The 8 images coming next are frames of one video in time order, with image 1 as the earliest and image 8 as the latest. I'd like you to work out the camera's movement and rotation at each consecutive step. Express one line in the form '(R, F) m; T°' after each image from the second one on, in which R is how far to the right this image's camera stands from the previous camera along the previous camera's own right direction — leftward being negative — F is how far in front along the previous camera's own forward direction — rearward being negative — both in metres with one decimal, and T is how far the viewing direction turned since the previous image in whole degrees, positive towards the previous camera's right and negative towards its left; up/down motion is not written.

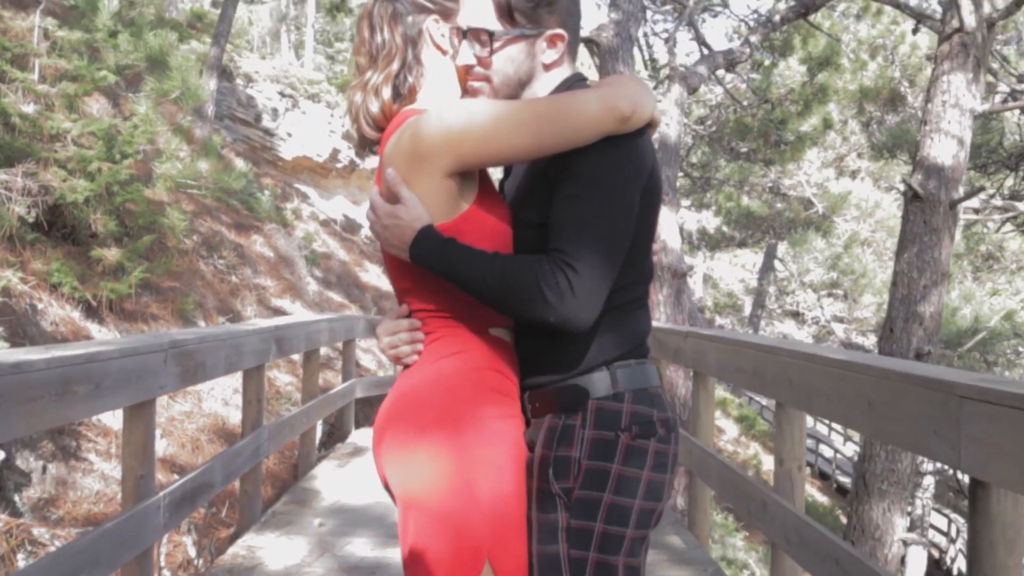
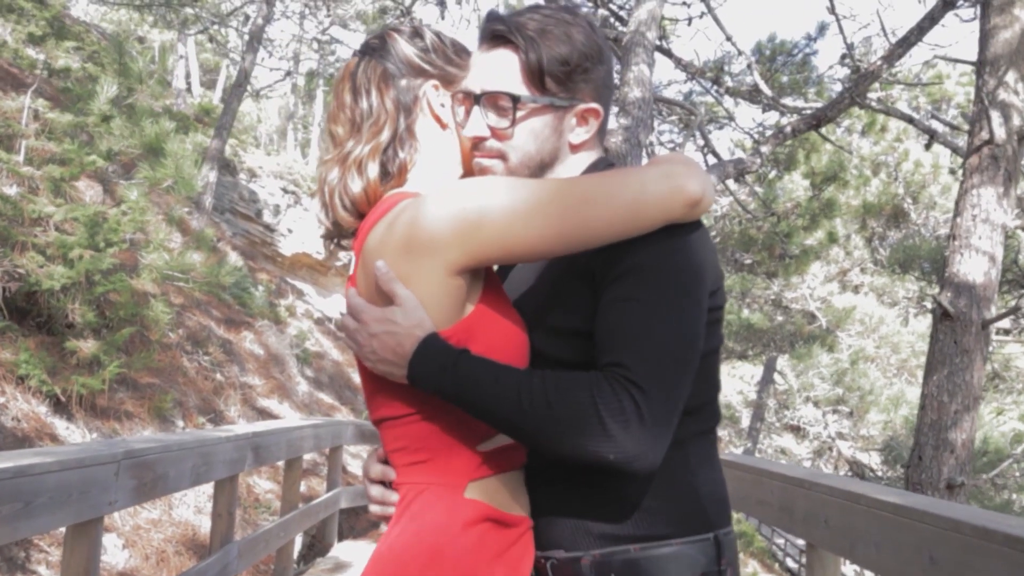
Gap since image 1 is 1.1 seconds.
(0.0, +0.4) m; 0°
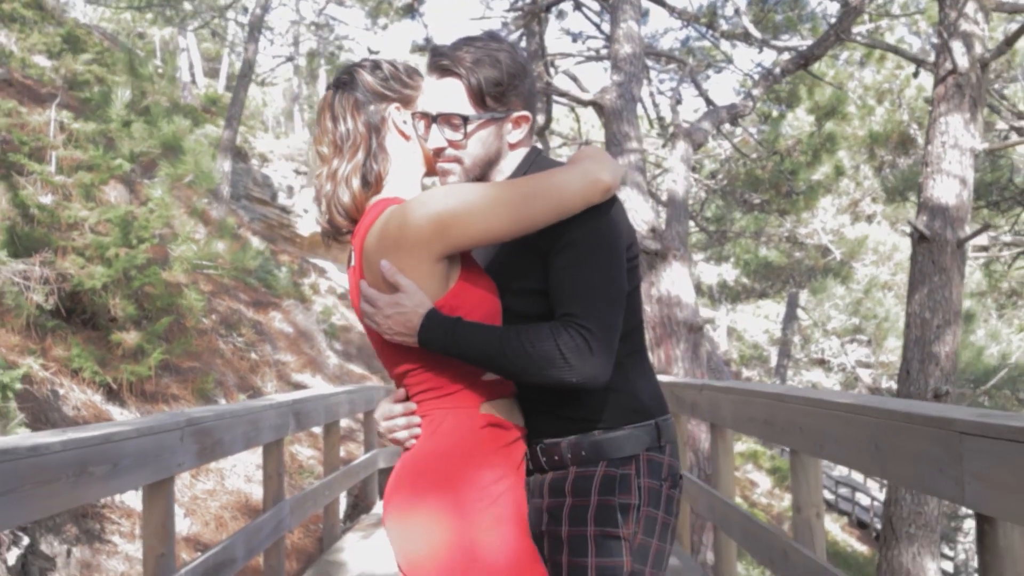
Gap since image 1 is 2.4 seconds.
(+0.1, -0.4) m; -1°
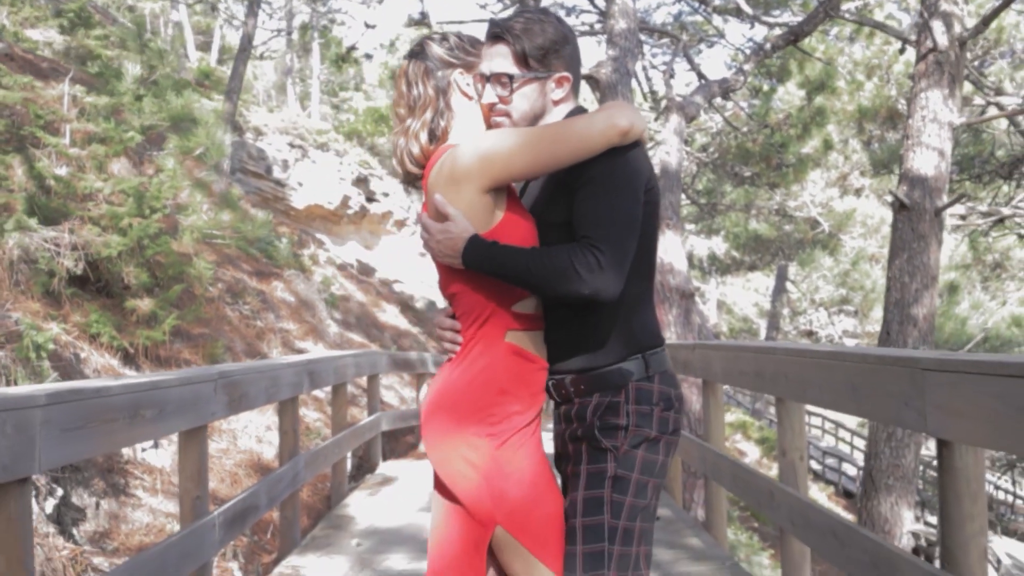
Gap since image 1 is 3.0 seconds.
(-0.1, -0.3) m; +1°
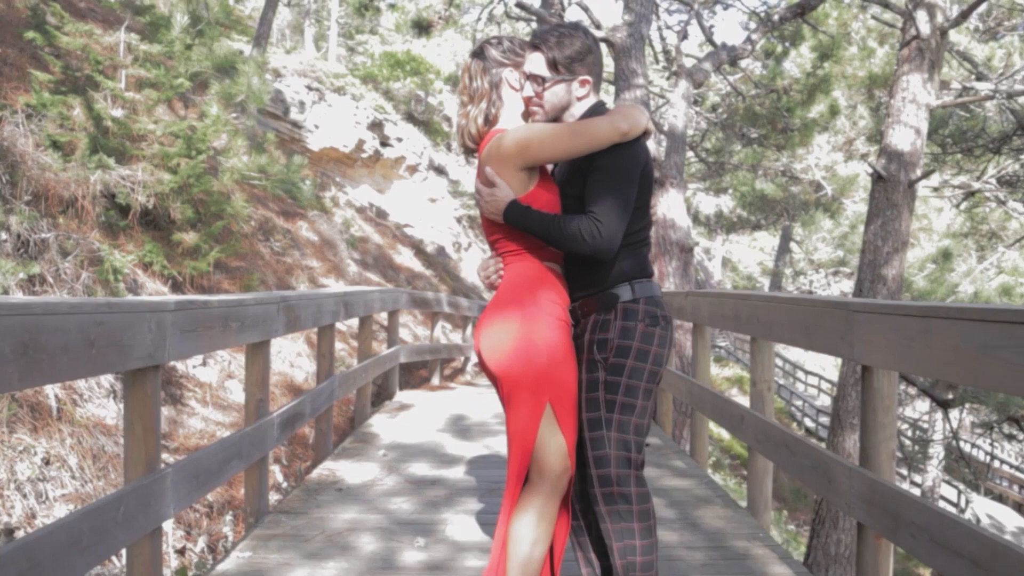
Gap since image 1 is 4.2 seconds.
(-0.1, -0.7) m; 0°
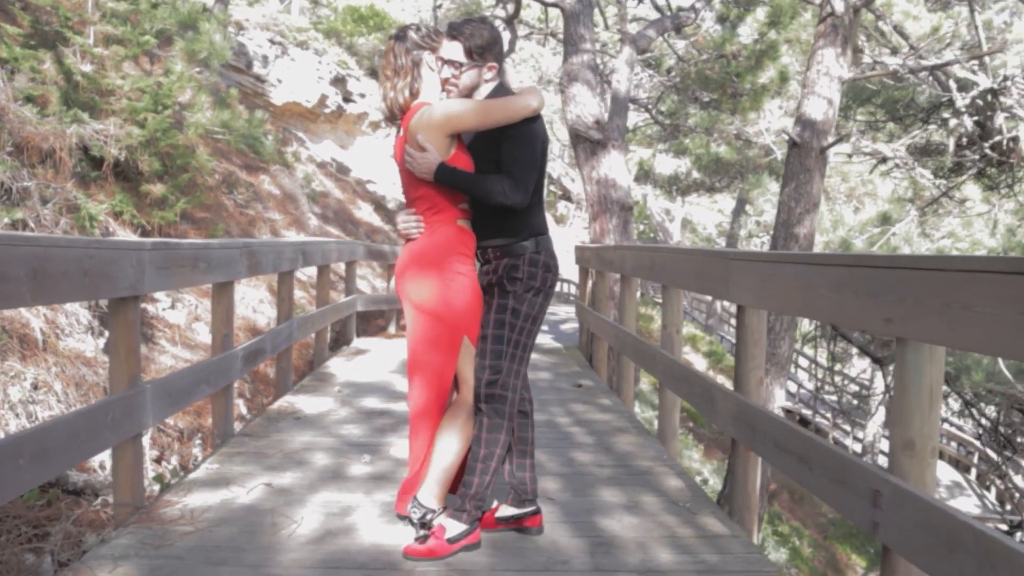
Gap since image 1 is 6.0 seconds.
(+0.1, -0.6) m; +2°
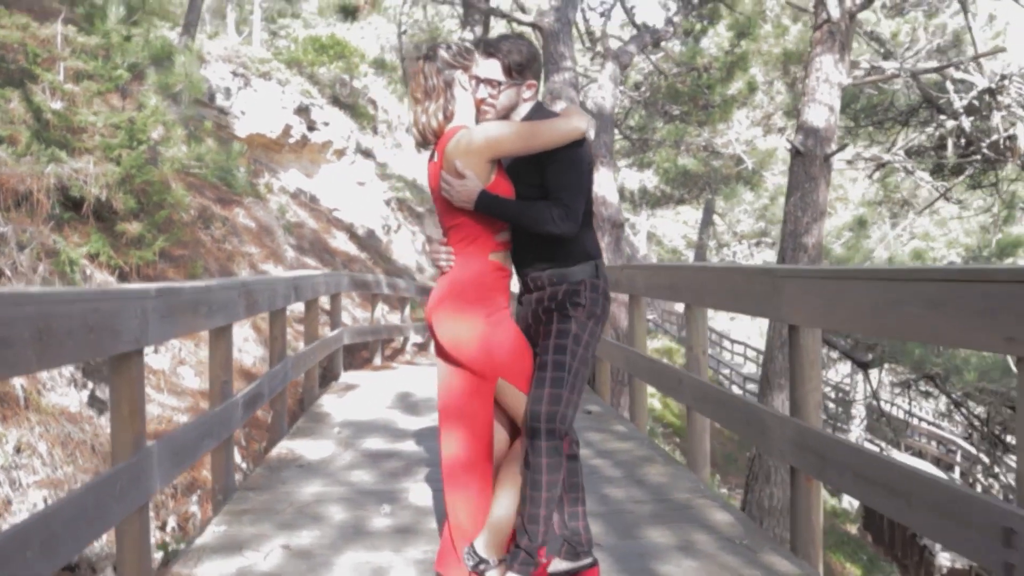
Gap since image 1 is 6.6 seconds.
(-0.2, +0.3) m; +2°
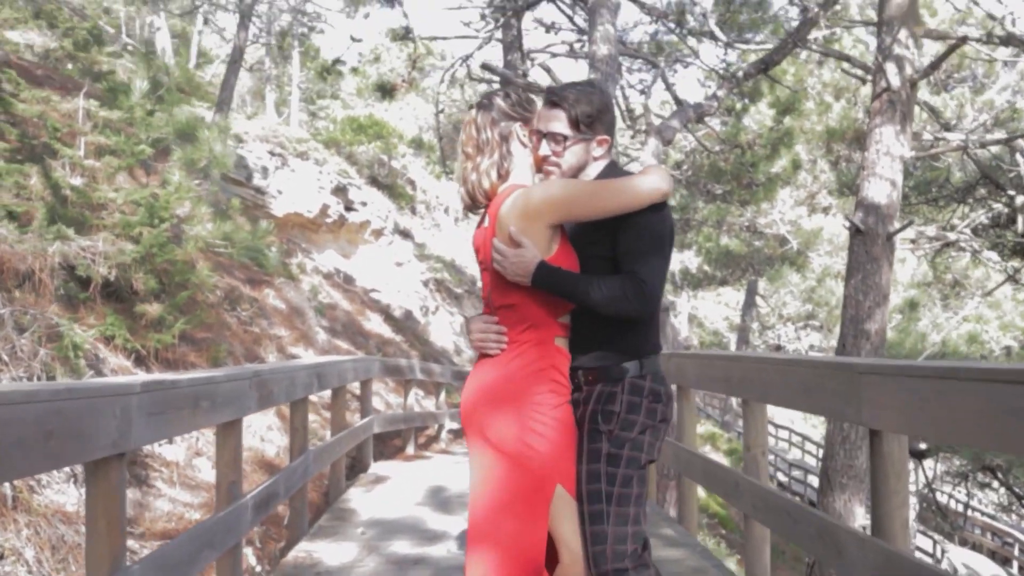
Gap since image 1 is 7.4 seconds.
(0.0, +0.4) m; -2°
